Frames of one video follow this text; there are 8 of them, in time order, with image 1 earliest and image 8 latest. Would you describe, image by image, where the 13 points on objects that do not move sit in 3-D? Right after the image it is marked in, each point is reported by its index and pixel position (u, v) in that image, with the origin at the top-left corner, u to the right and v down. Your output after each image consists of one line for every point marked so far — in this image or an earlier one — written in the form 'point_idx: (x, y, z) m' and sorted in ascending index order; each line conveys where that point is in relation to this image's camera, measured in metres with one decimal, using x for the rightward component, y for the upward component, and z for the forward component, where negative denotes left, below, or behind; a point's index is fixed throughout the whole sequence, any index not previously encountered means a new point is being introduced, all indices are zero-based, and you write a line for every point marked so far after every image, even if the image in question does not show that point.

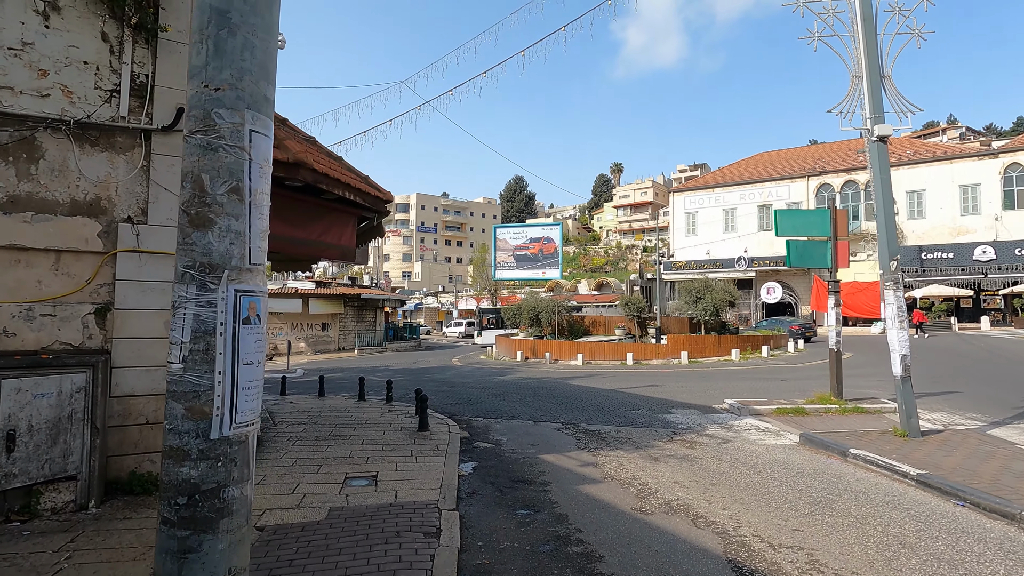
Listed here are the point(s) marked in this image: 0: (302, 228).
0: (-2.7, +0.8, +7.0) m
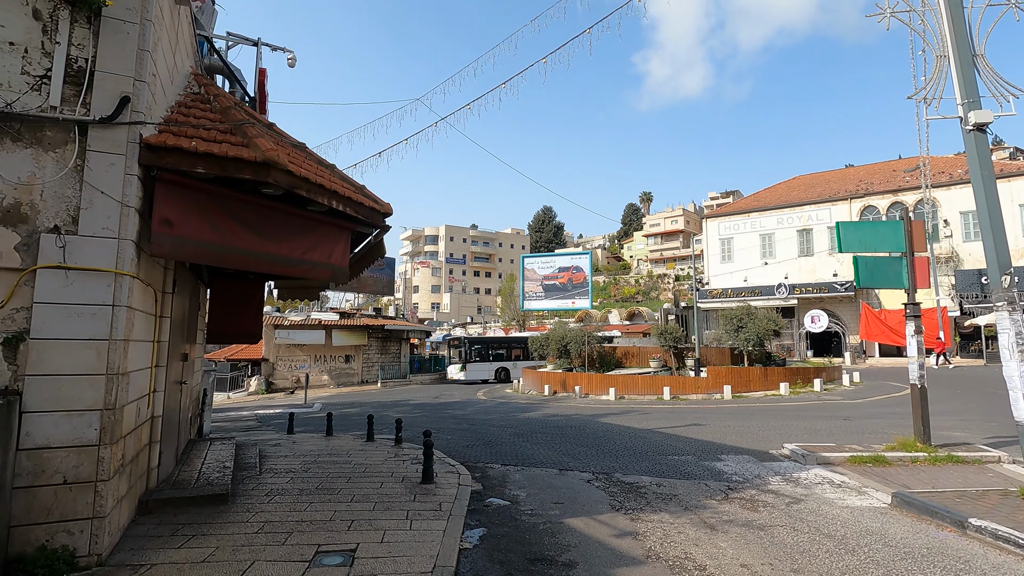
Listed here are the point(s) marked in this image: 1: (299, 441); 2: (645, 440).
0: (-2.5, +0.5, +6.0) m
1: (-4.8, -3.4, +12.0) m
2: (+2.9, -3.3, +11.6) m
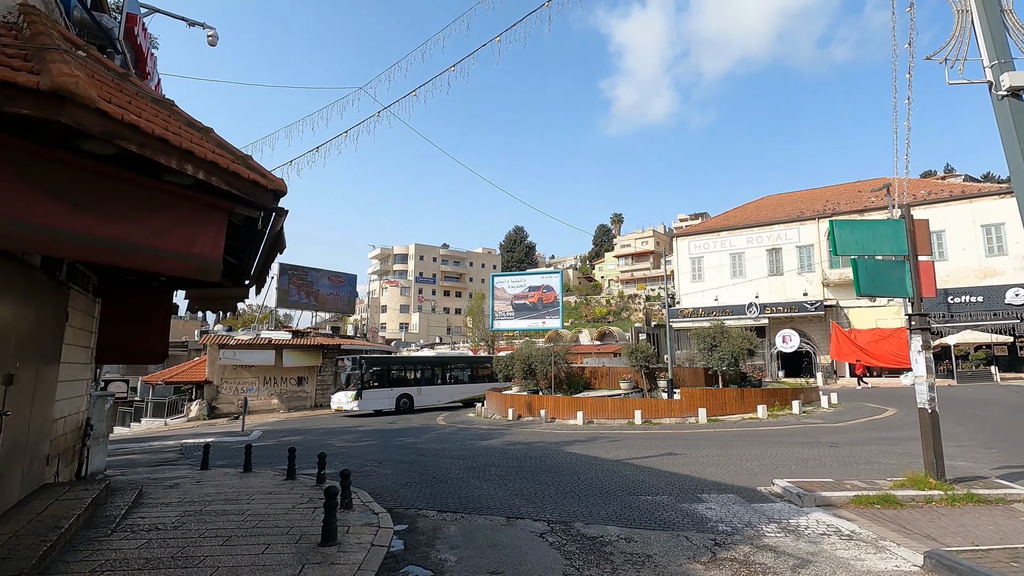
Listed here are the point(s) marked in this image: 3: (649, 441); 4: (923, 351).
0: (-3.2, +0.5, +4.3) m
1: (-5.7, -3.6, +10.1) m
2: (+1.9, -3.5, +10.0) m
3: (+3.6, -4.1, +14.1) m
4: (+5.9, -0.9, +7.6) m
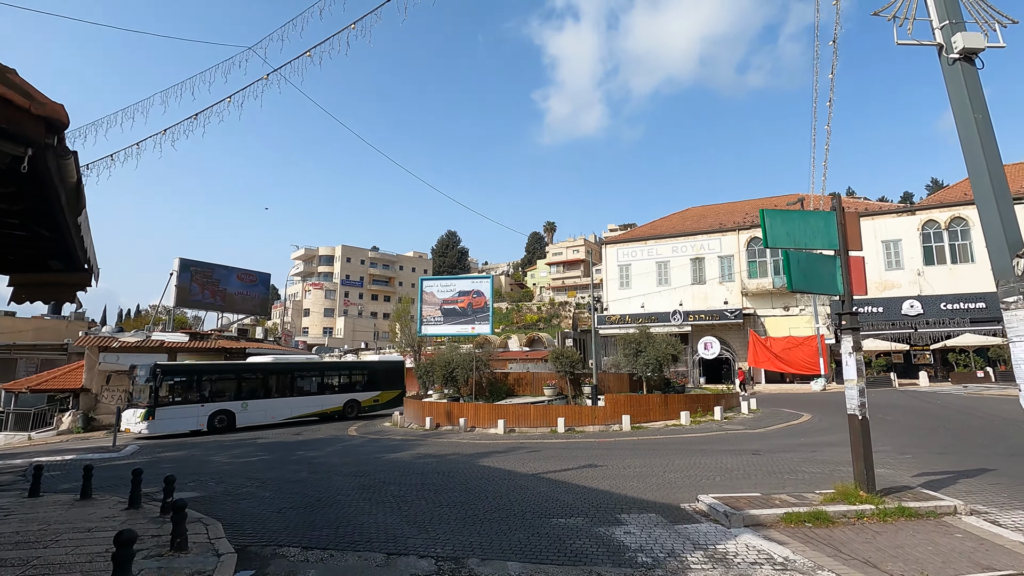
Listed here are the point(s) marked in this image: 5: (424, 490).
0: (-4.0, +0.8, +2.7) m
1: (-7.4, -3.3, +8.1) m
2: (+0.2, -3.4, +8.9) m
3: (+1.4, -4.0, +13.2) m
4: (+4.5, -0.9, +7.1) m
5: (-1.5, -3.5, +9.3) m
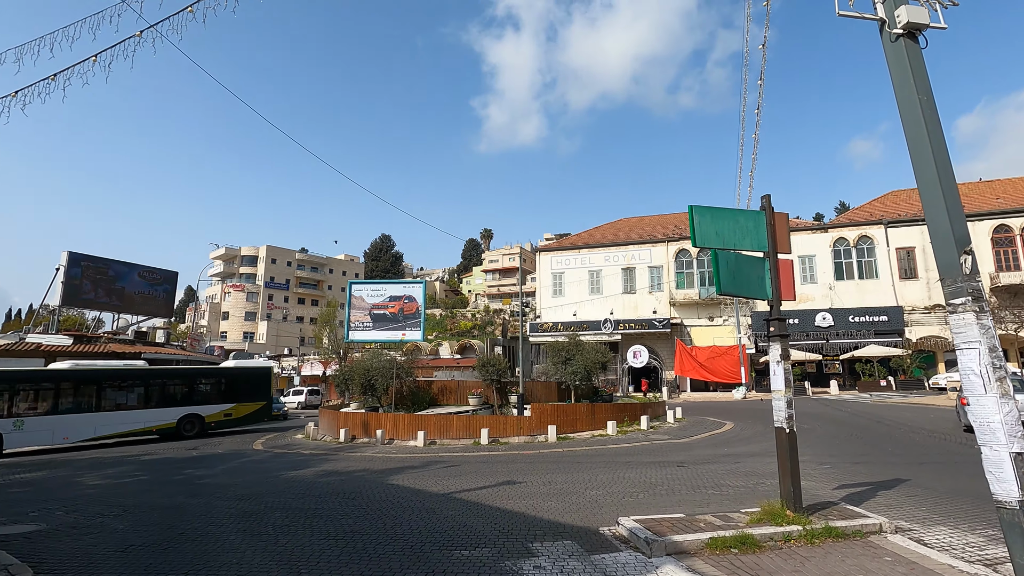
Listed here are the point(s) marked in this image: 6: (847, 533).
0: (-4.6, +1.0, +1.3) m
1: (-8.6, -3.1, +6.2) m
2: (-1.2, -3.4, +8.0) m
3: (-0.5, -4.1, +12.3) m
4: (+3.4, -0.9, +6.7) m
5: (-3.0, -3.5, +8.1) m
6: (+3.8, -2.8, +6.1) m
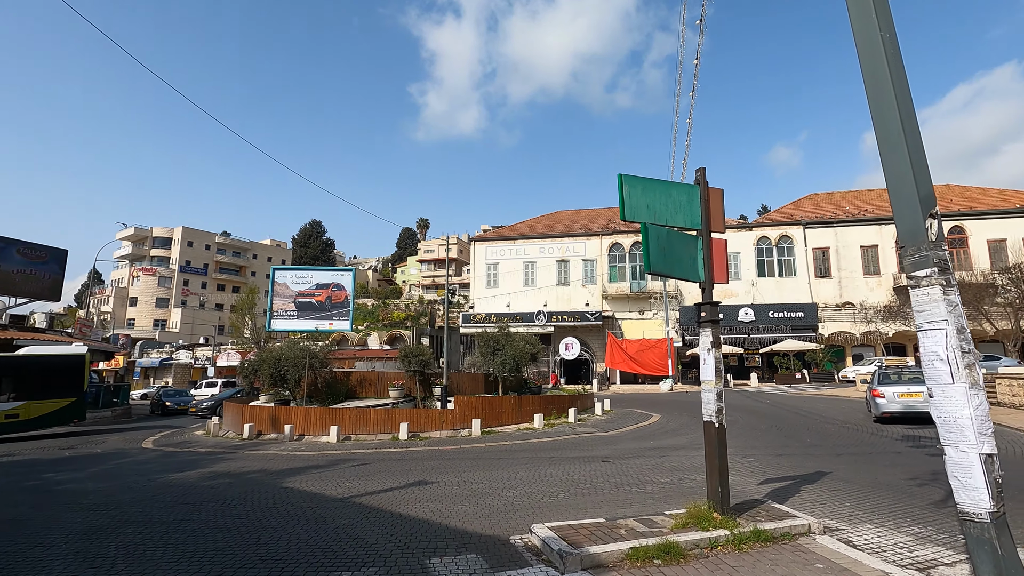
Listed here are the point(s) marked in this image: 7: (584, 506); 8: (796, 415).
0: (-5.0, +1.3, -0.2) m
1: (-9.6, -2.7, +4.3) m
2: (-2.4, -3.0, +6.9) m
3: (-2.3, -3.7, +11.3) m
4: (+2.3, -0.7, +6.1) m
5: (-4.2, -3.1, +6.8) m
6: (+2.7, -2.6, +5.6) m
7: (+1.0, -2.9, +7.2) m
8: (+9.7, -4.3, +18.3) m
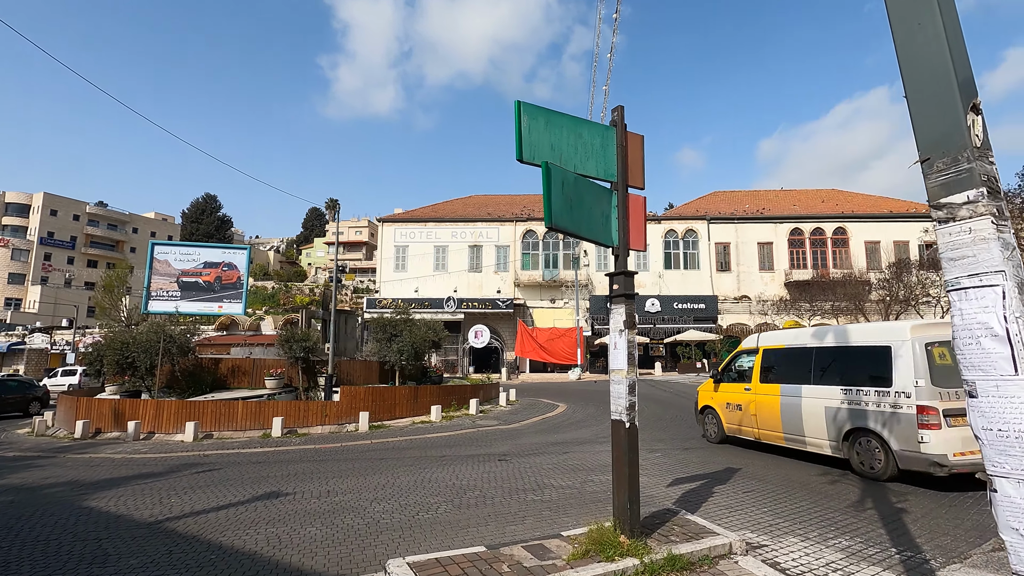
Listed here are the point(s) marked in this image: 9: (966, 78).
0: (-5.1, +1.7, -2.4) m
1: (-10.5, -2.1, +1.3) m
2: (-3.8, -2.6, +5.0) m
3: (-4.4, -3.2, +9.4) m
4: (+1.0, -0.4, +4.9) m
5: (-5.6, -2.6, +4.7) m
6: (+1.5, -2.3, +4.5) m
7: (-0.5, -2.5, +5.8) m
8: (+6.4, -3.9, +18.2) m
9: (+1.7, +0.8, +2.0) m
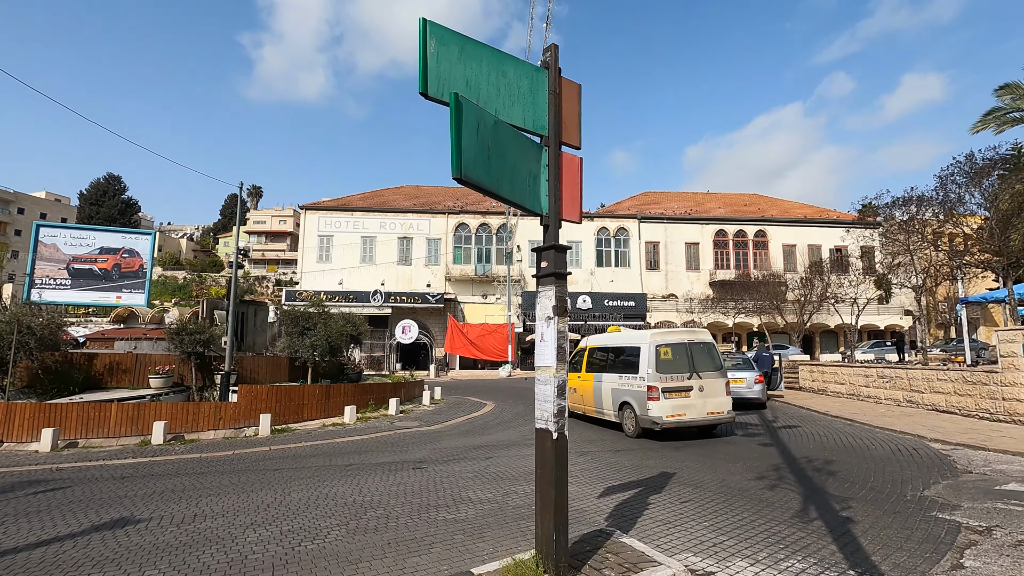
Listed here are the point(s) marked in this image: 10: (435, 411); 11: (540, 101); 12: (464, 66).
0: (-4.8, +1.9, -4.0) m
1: (-10.7, -1.8, -1.0) m
2: (-4.5, -2.3, +3.5) m
3: (-5.6, -2.9, +7.8) m
4: (+0.3, -0.2, +4.0) m
5: (-6.3, -2.3, +2.9) m
6: (+0.8, -2.1, +3.7) m
7: (-1.4, -2.3, +4.7) m
8: (+3.9, -3.8, +17.9) m
9: (+1.3, +0.9, +1.2) m
10: (-2.3, -3.8, +16.5) m
11: (+0.2, +1.4, +4.1) m
12: (-0.3, +1.5, +3.7) m
